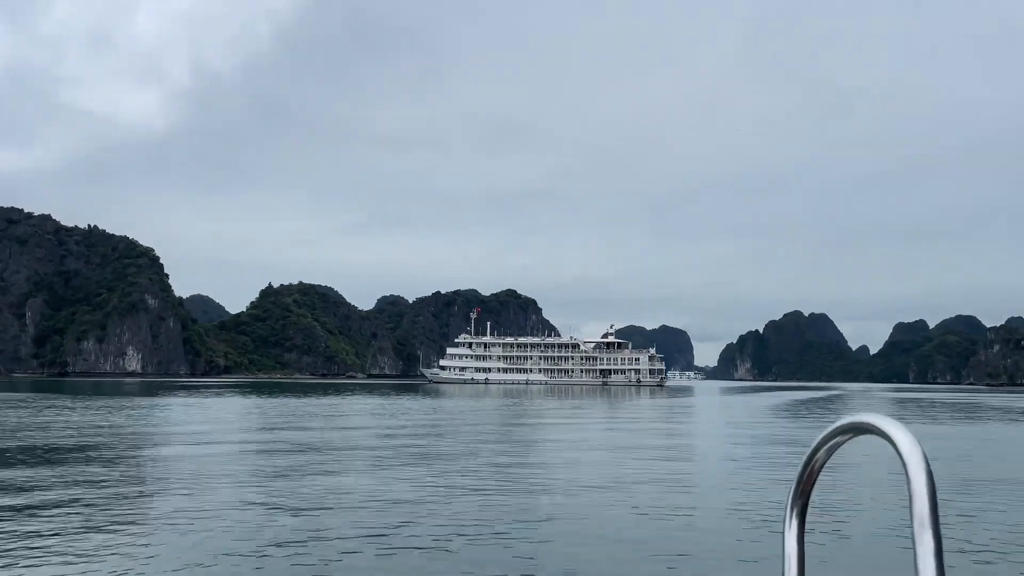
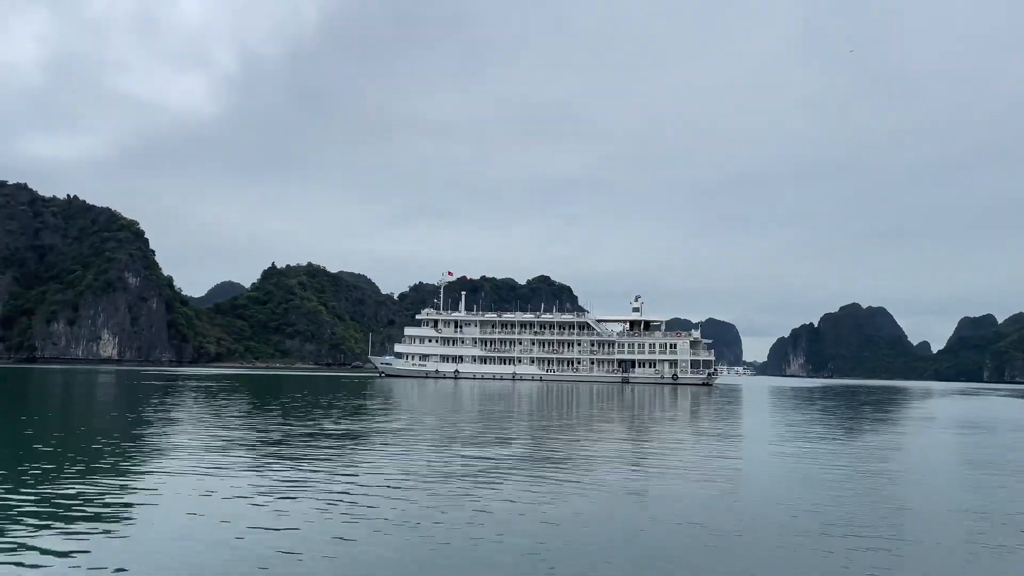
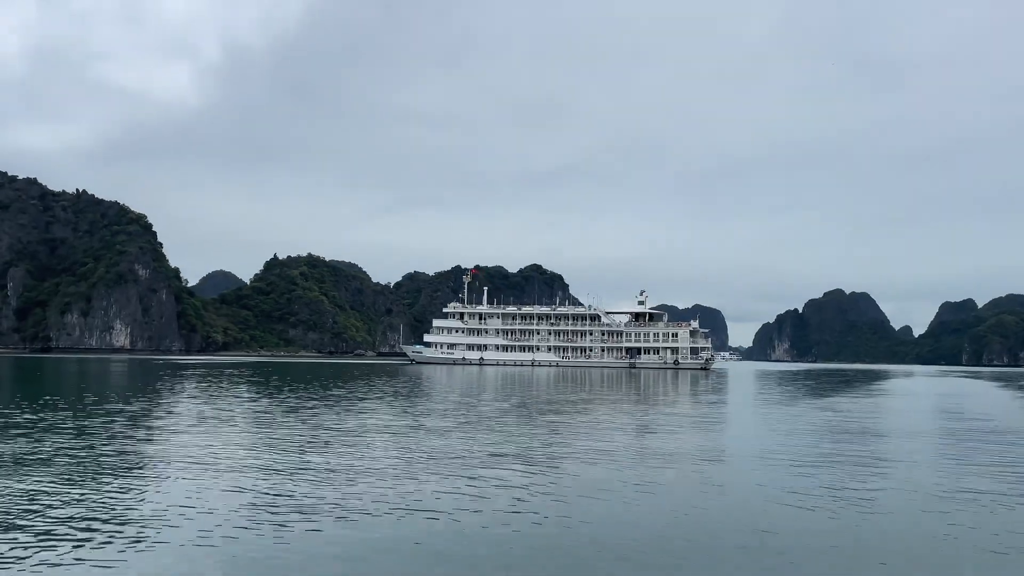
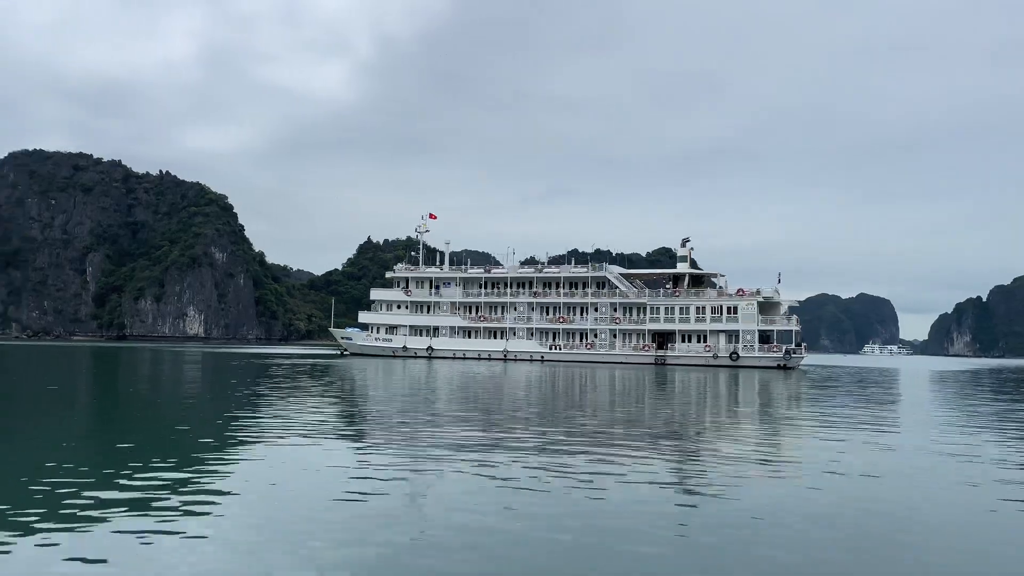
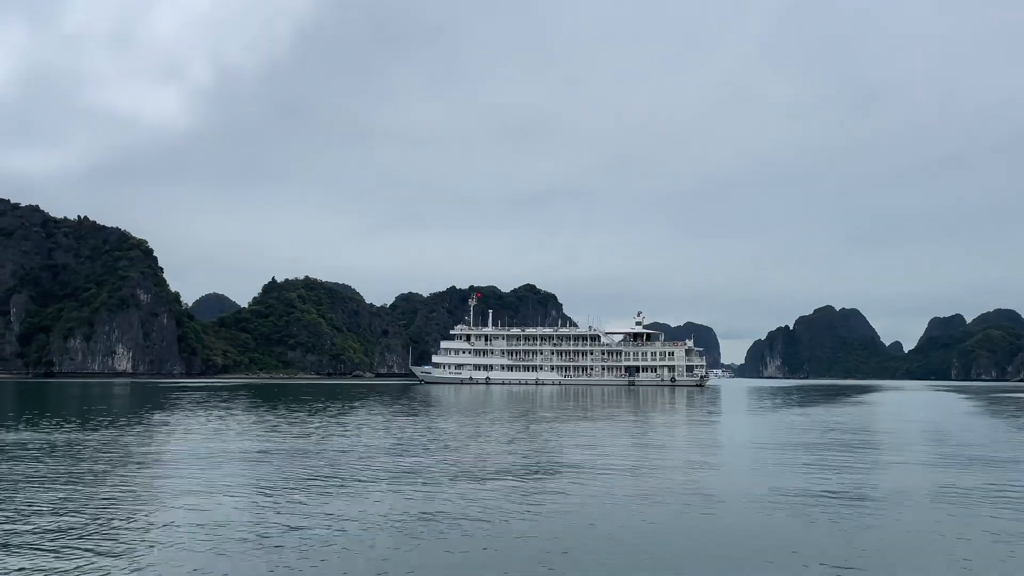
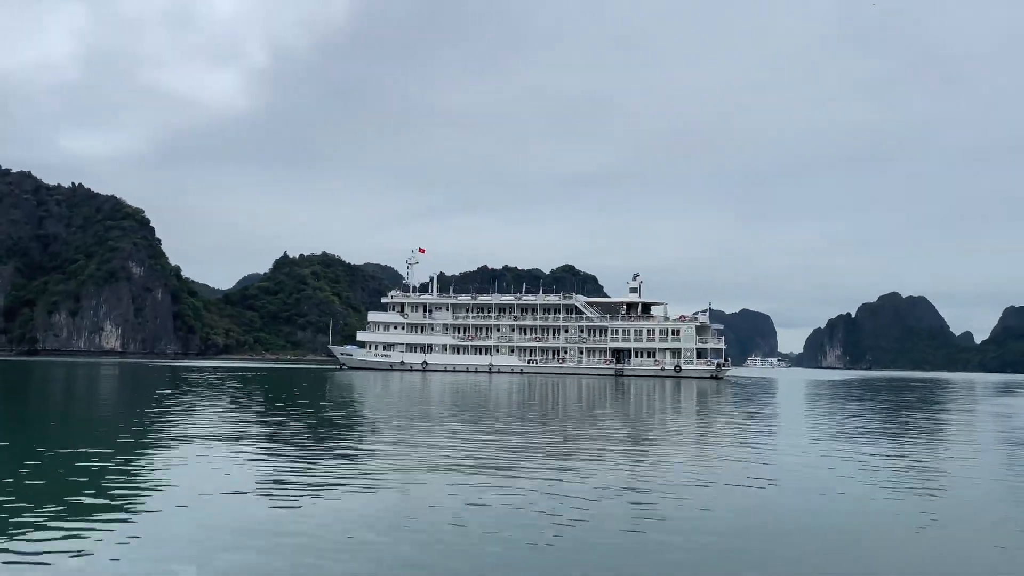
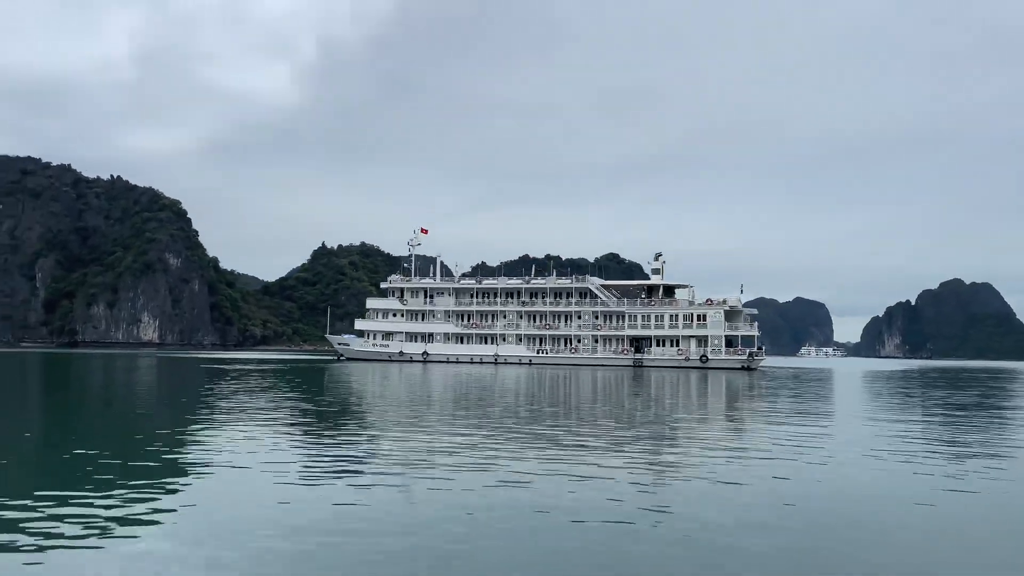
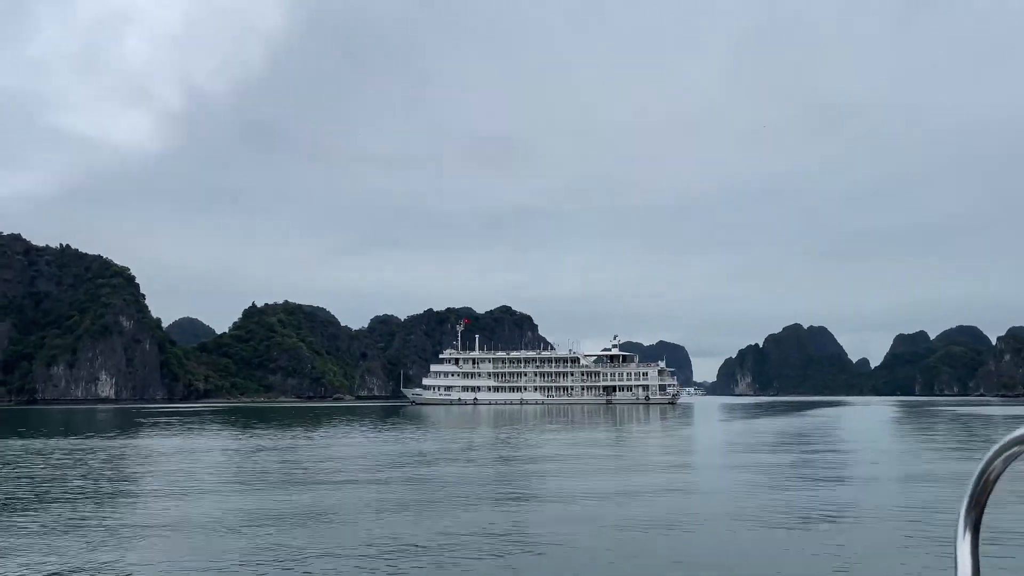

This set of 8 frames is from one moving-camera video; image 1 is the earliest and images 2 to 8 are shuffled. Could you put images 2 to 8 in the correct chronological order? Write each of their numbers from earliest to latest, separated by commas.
8, 5, 3, 2, 6, 7, 4
